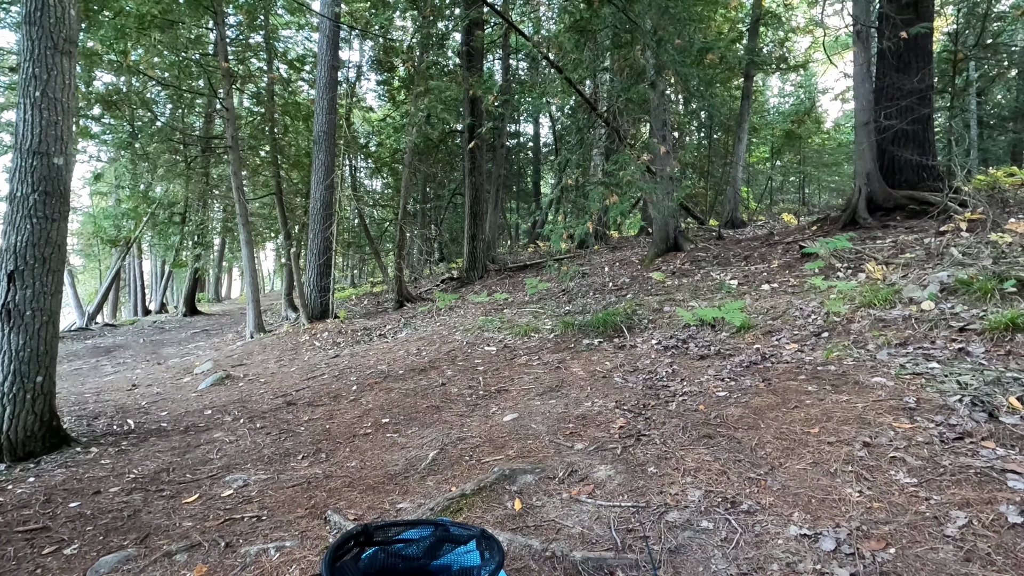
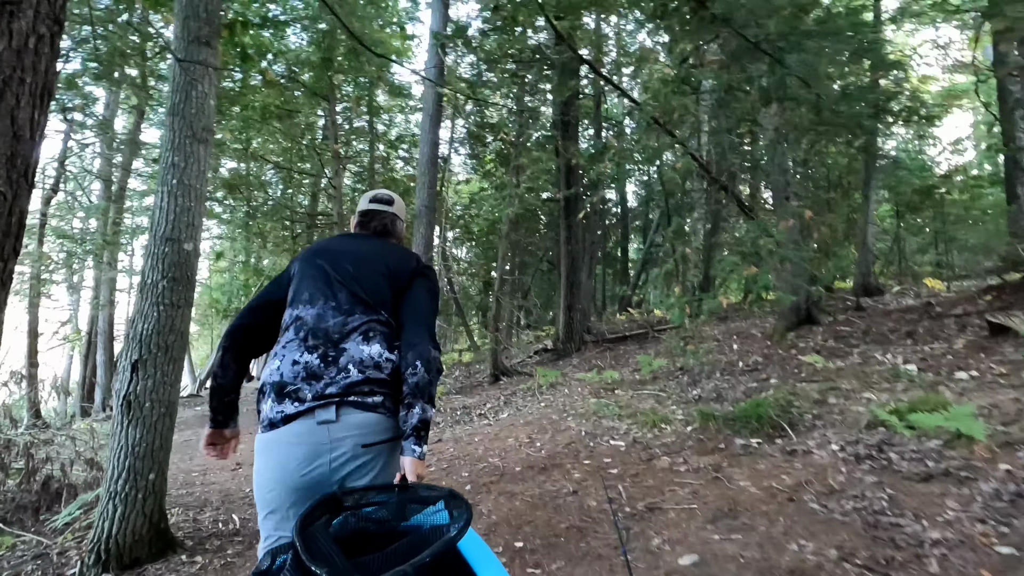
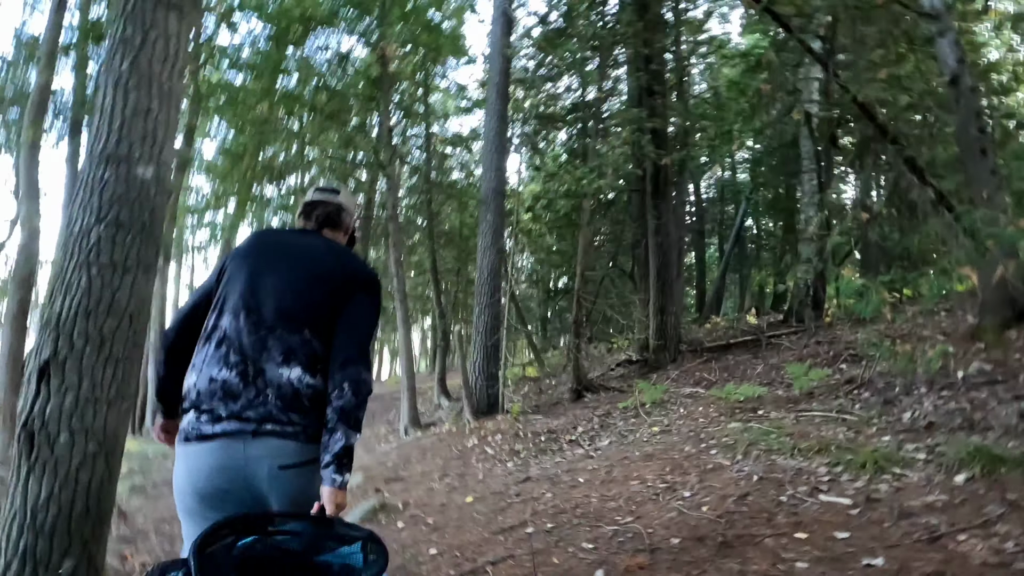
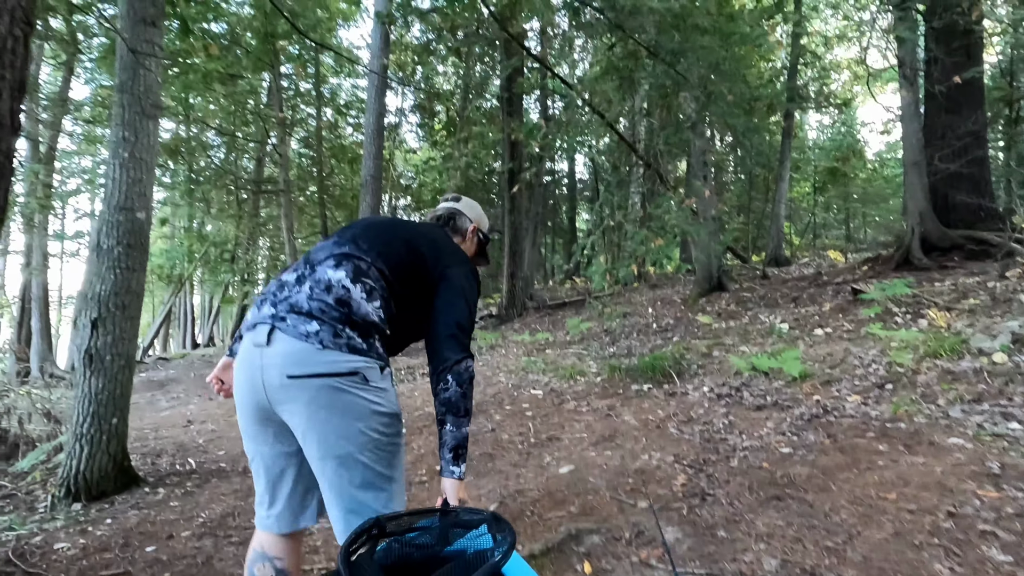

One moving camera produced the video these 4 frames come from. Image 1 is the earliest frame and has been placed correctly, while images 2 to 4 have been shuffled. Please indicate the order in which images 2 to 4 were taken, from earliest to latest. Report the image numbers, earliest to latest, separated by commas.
4, 2, 3
